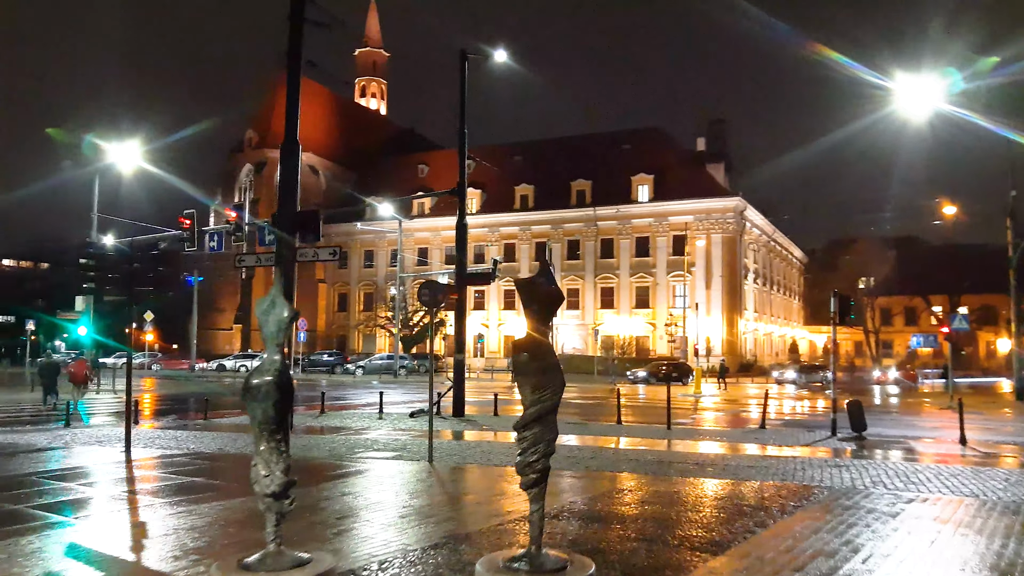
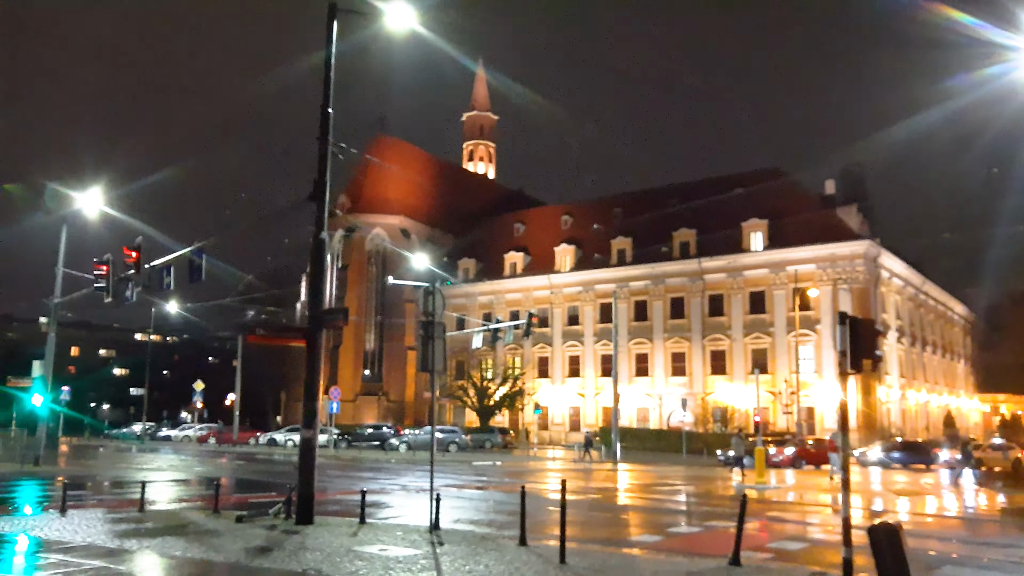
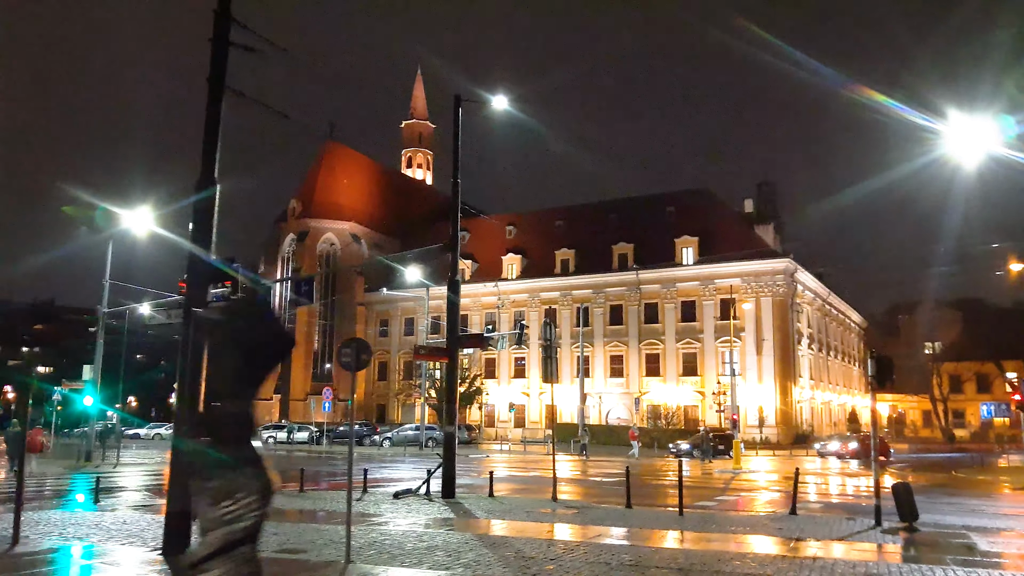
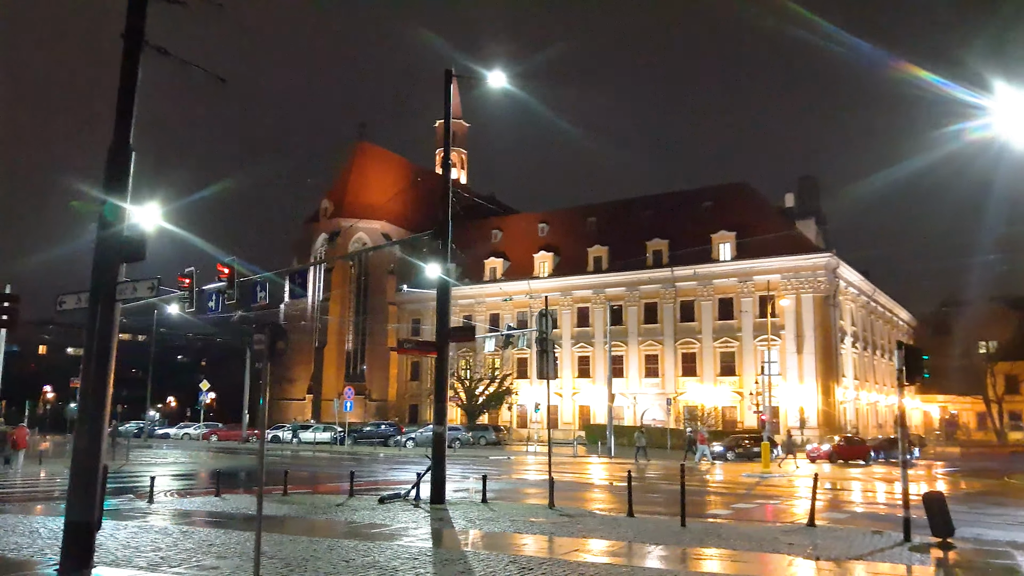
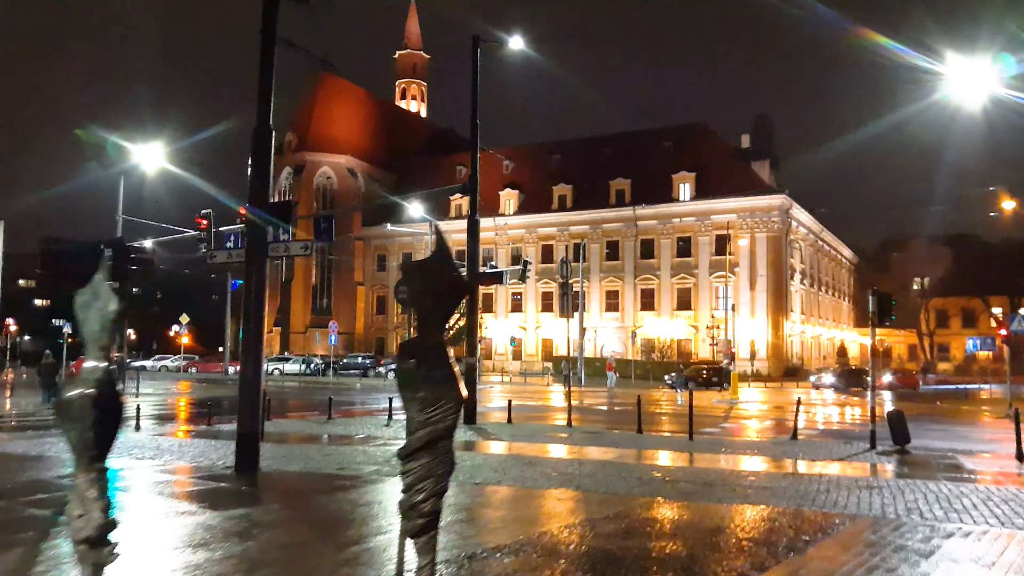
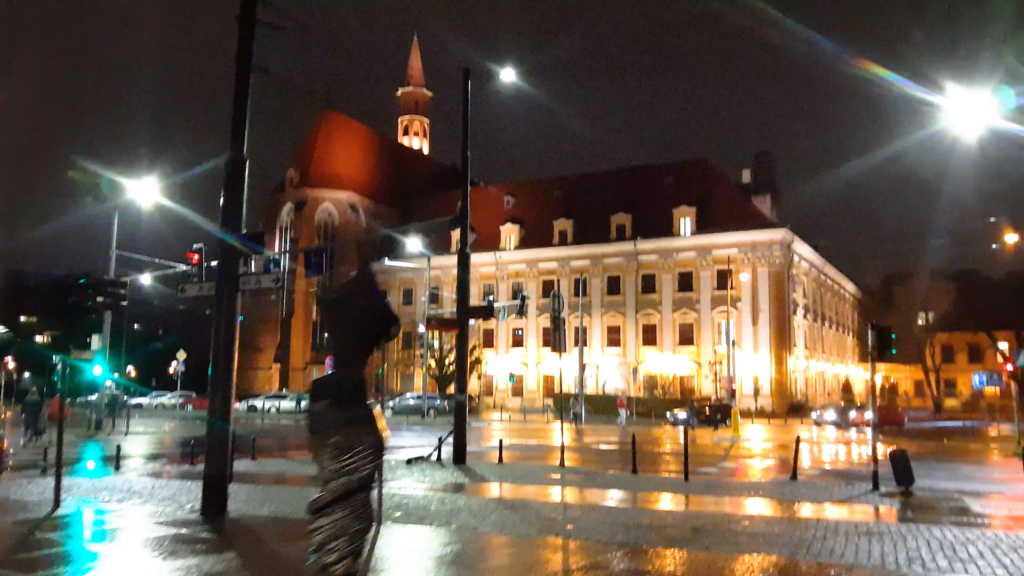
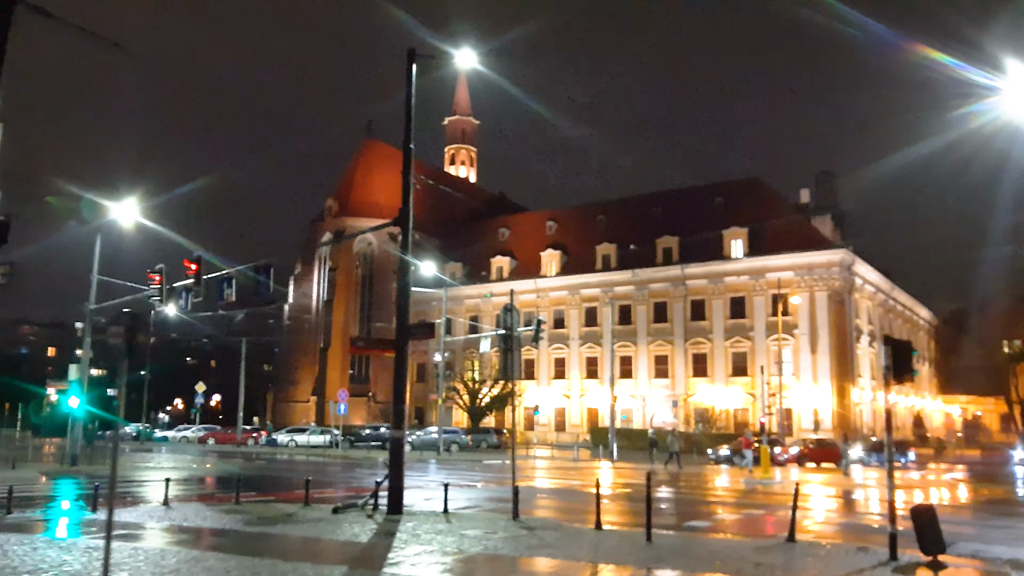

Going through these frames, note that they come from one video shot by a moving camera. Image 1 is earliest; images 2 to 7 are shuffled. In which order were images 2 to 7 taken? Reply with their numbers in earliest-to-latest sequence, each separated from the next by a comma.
5, 6, 3, 4, 7, 2
